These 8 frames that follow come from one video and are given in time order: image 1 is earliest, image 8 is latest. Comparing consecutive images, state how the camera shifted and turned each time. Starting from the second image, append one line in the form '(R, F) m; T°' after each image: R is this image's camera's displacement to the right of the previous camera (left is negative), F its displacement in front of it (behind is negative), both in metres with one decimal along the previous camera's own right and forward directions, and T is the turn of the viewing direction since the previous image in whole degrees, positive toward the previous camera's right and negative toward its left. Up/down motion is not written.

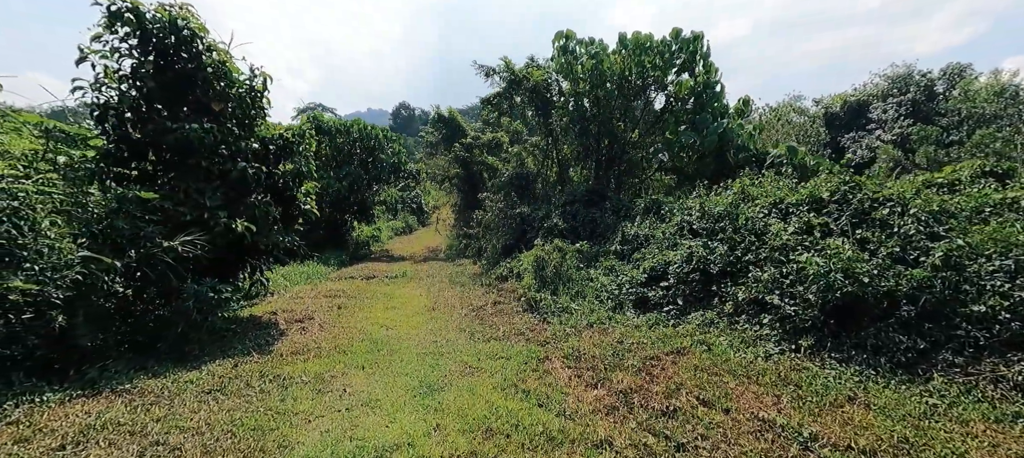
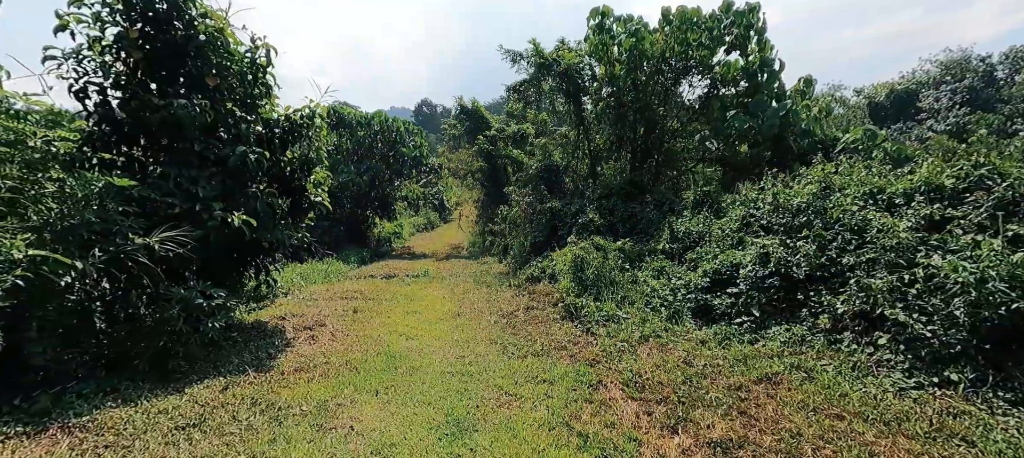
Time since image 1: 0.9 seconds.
(-0.2, +0.8) m; -3°
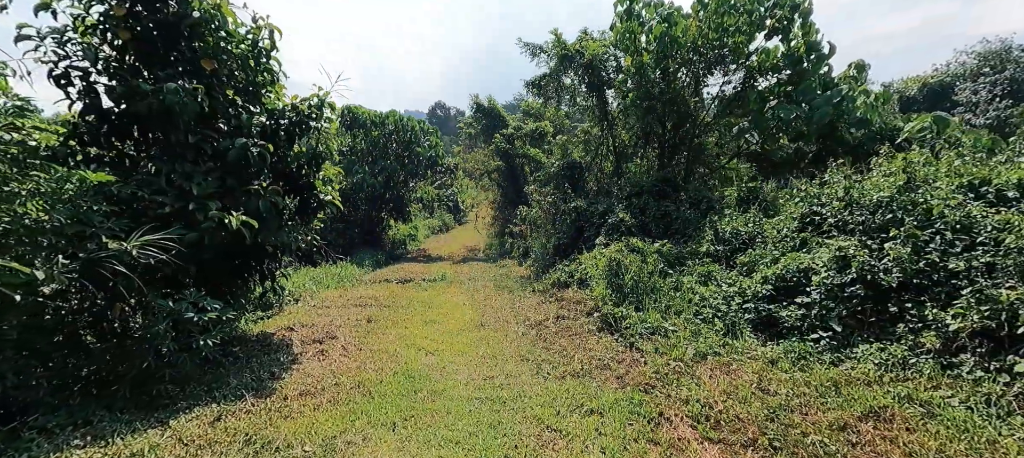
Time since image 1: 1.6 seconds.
(-0.2, +0.6) m; -2°
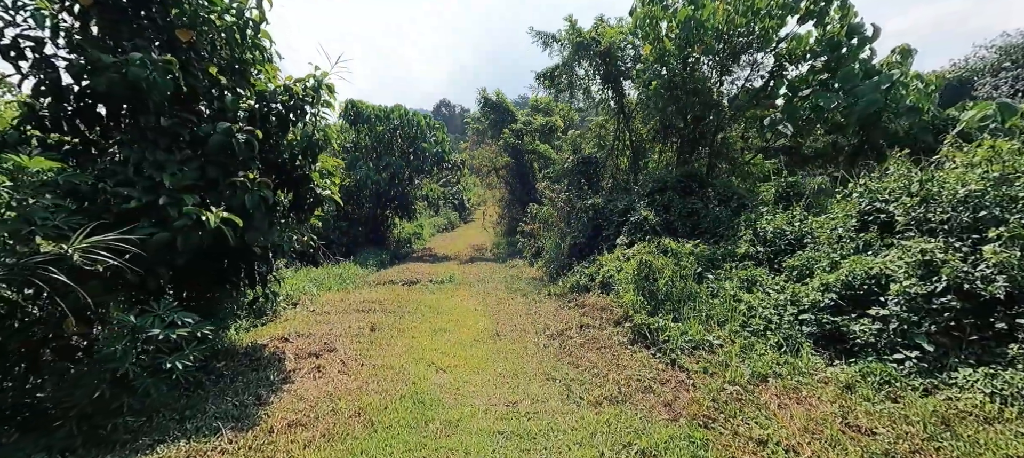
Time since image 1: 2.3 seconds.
(-0.2, +0.6) m; -1°
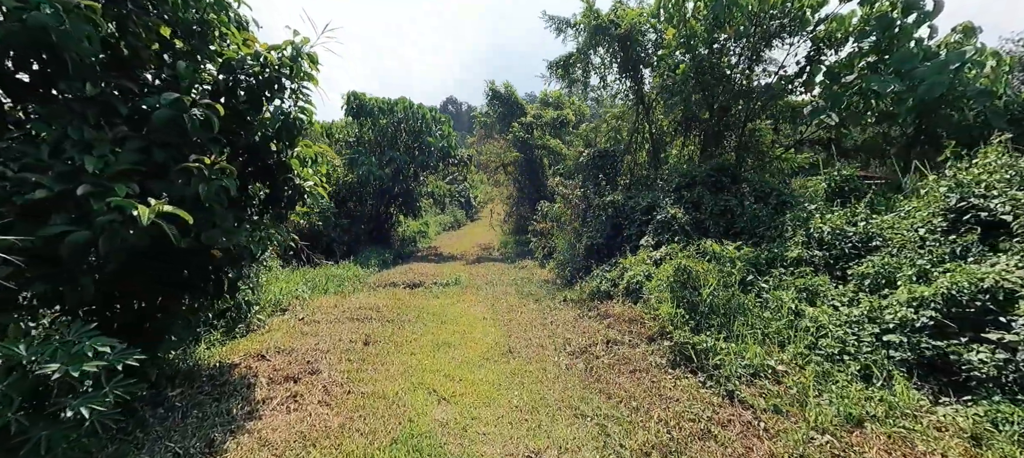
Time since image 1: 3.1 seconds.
(-0.1, +0.7) m; -1°
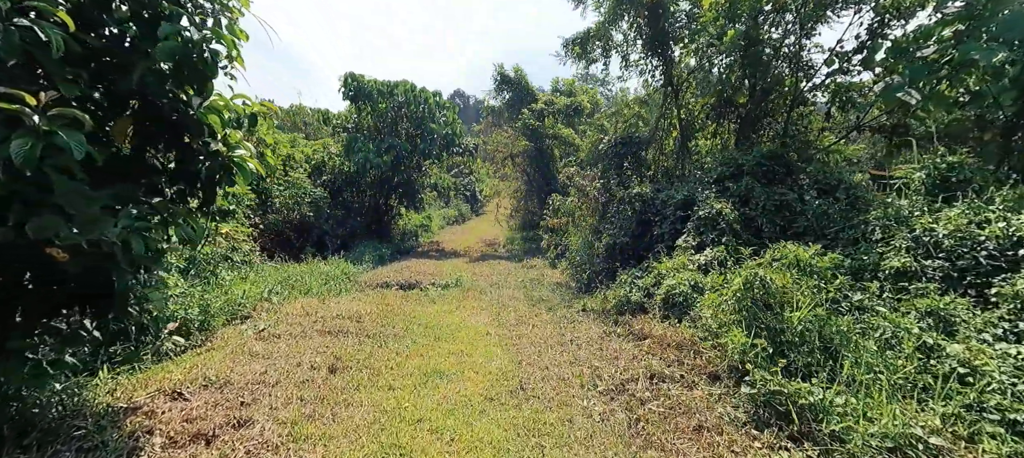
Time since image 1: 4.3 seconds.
(-0.1, +1.1) m; -1°
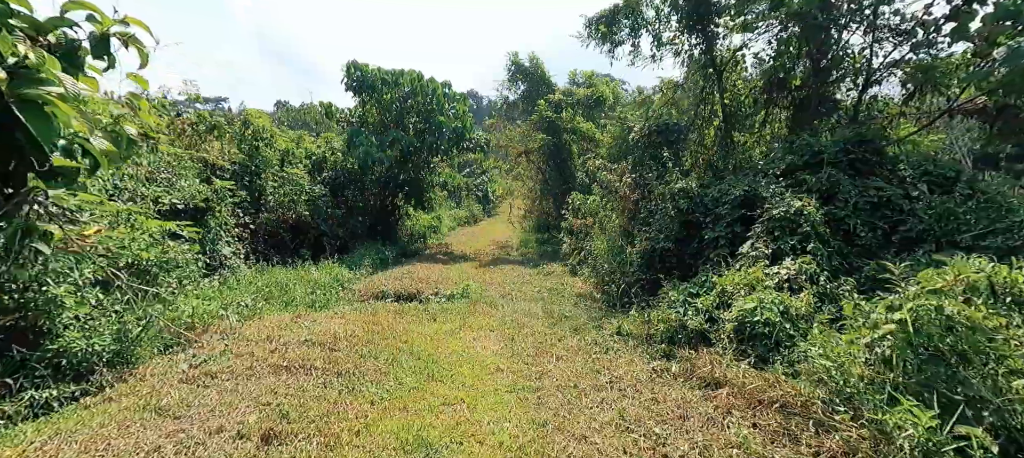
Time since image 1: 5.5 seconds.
(-0.1, +1.2) m; -1°
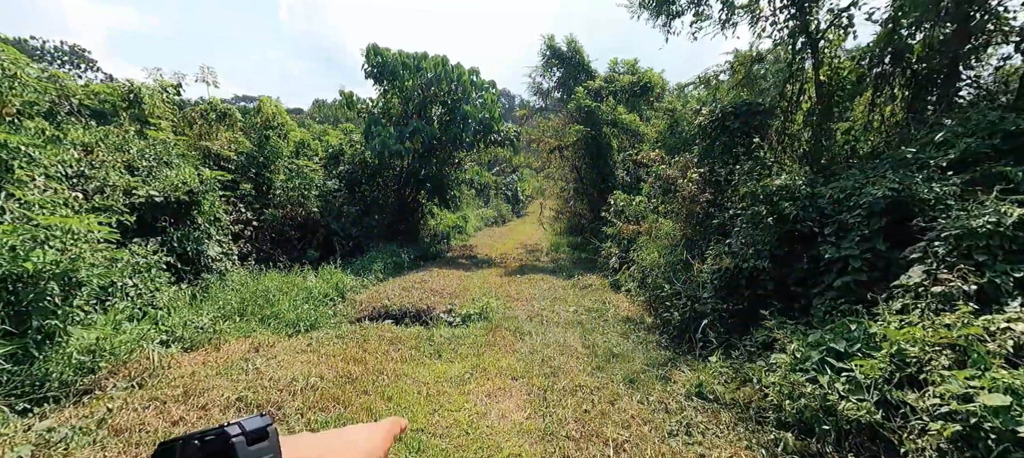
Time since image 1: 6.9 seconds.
(0.0, +1.5) m; -4°
